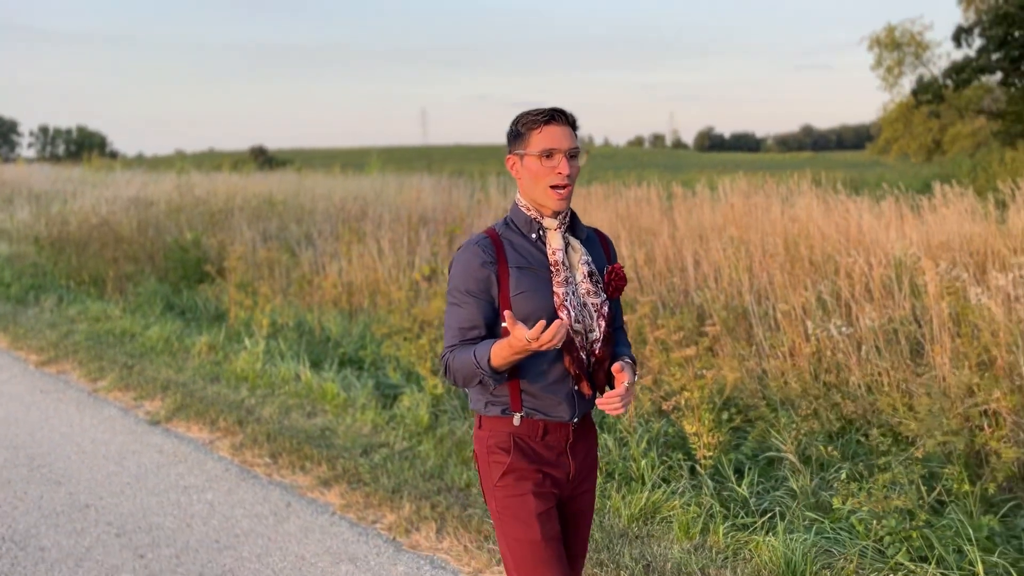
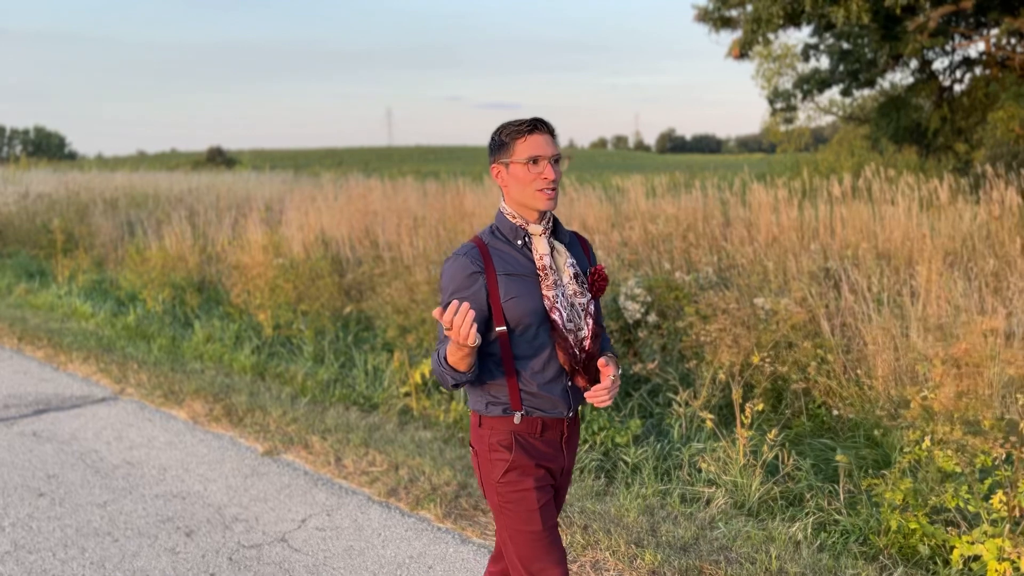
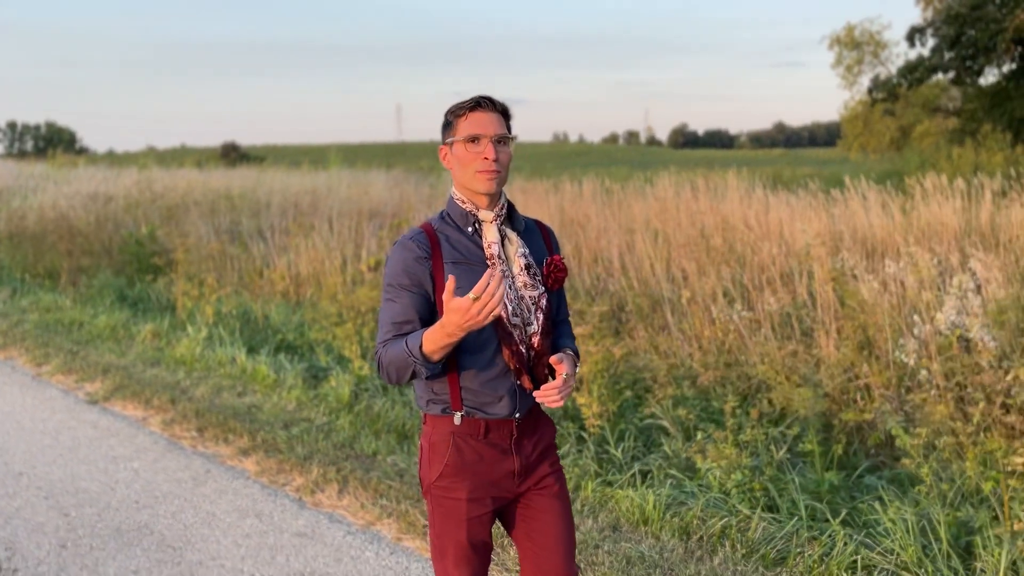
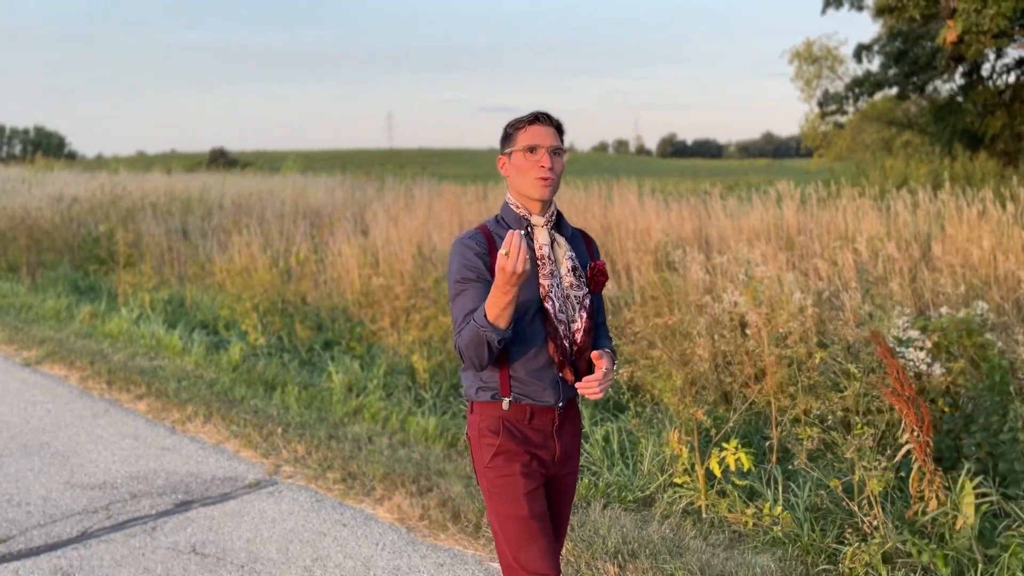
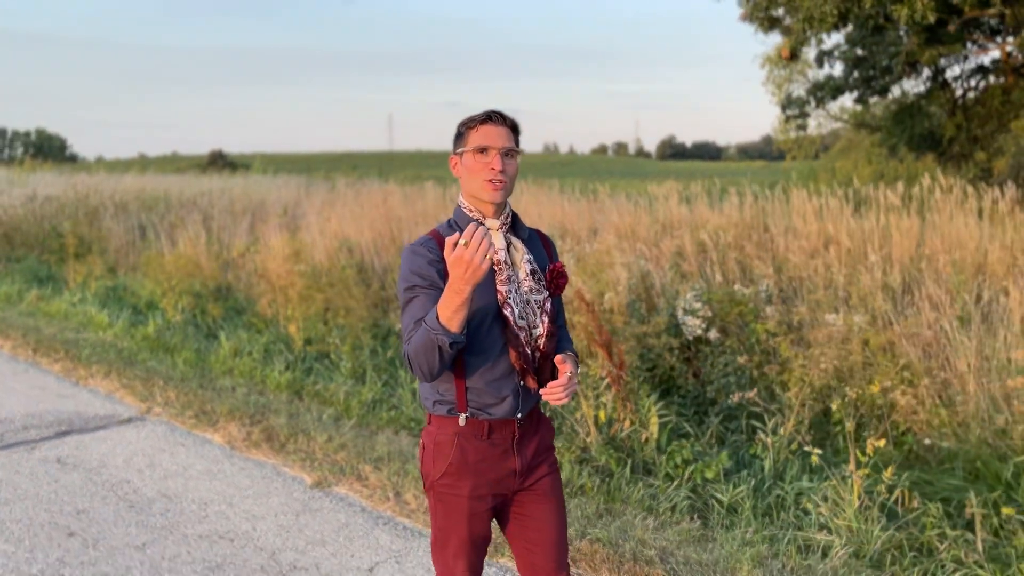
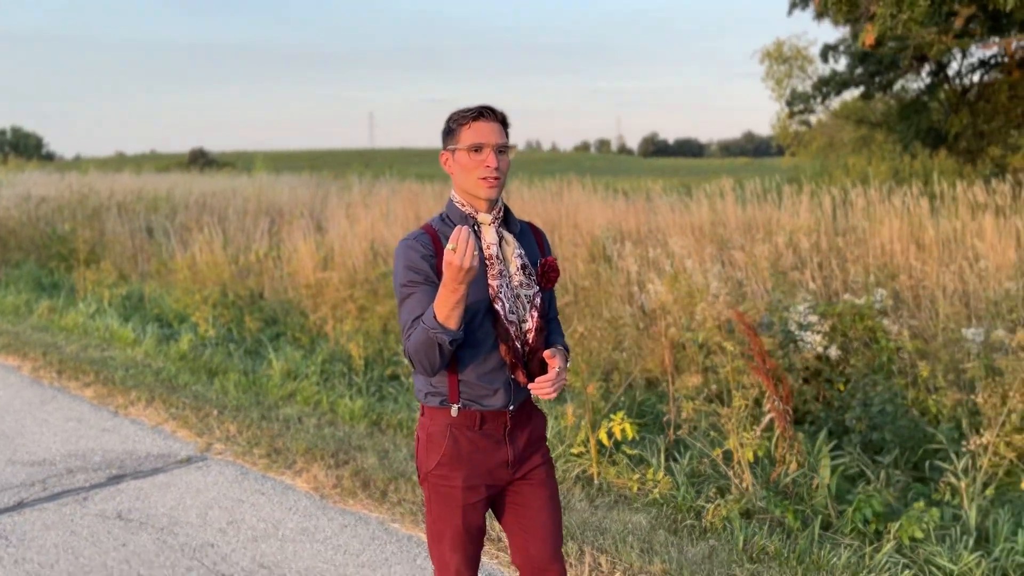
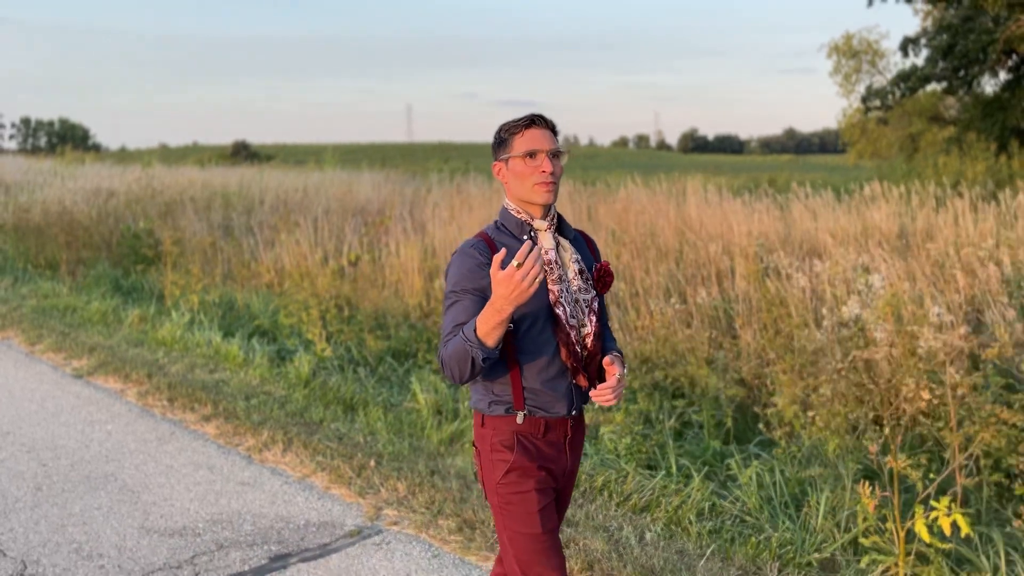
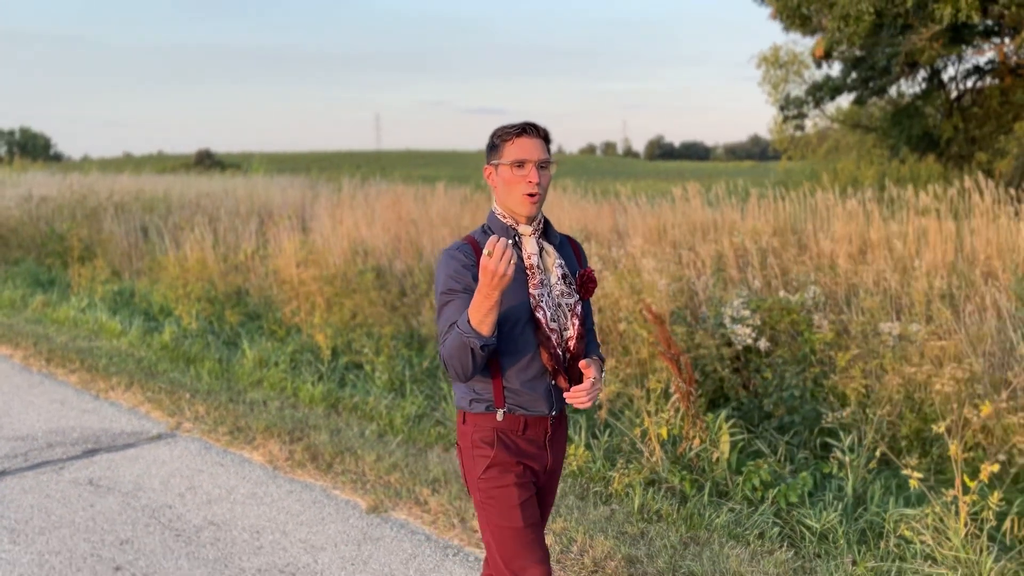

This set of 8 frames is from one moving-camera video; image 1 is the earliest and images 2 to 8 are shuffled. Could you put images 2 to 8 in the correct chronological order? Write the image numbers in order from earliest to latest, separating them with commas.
3, 7, 4, 6, 8, 5, 2
